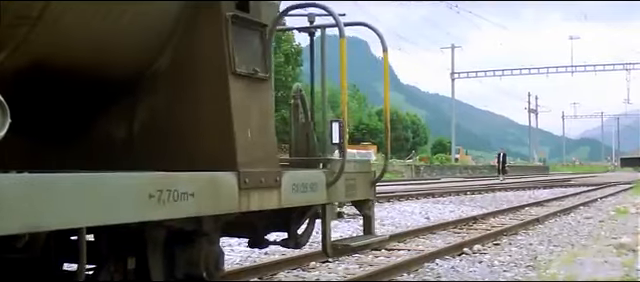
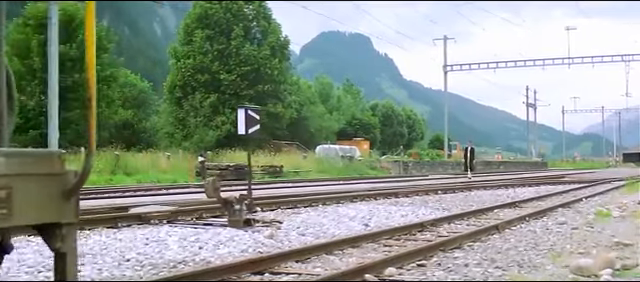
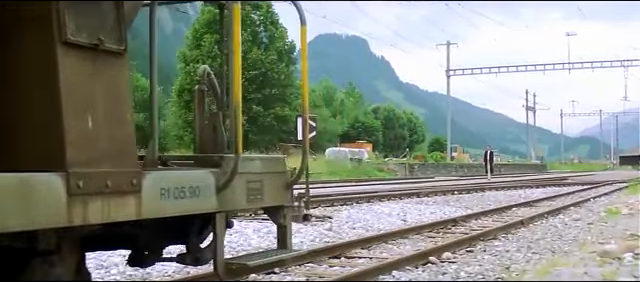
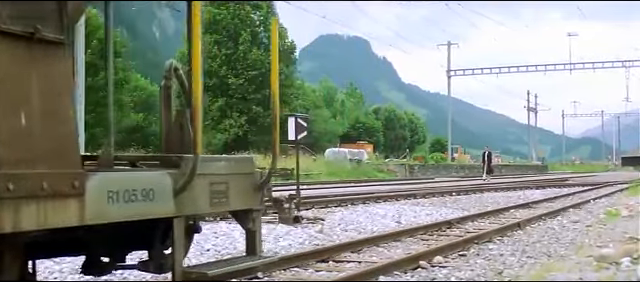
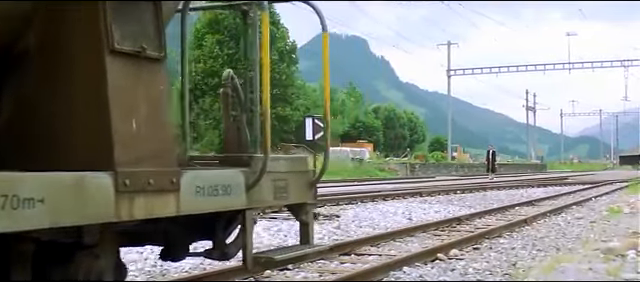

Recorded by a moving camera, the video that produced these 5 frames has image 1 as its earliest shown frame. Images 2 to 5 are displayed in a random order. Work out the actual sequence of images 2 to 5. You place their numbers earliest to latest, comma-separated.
5, 3, 4, 2
